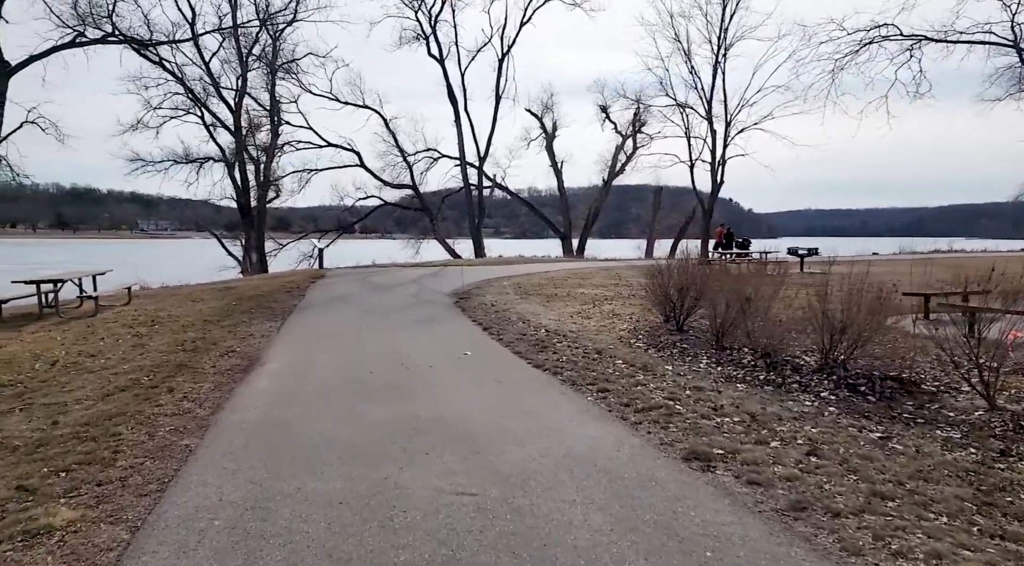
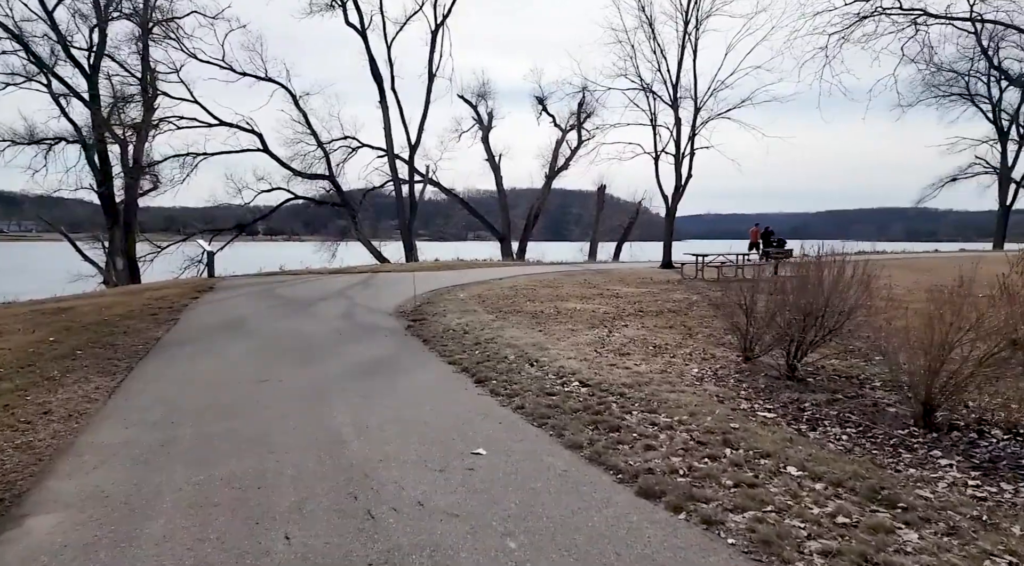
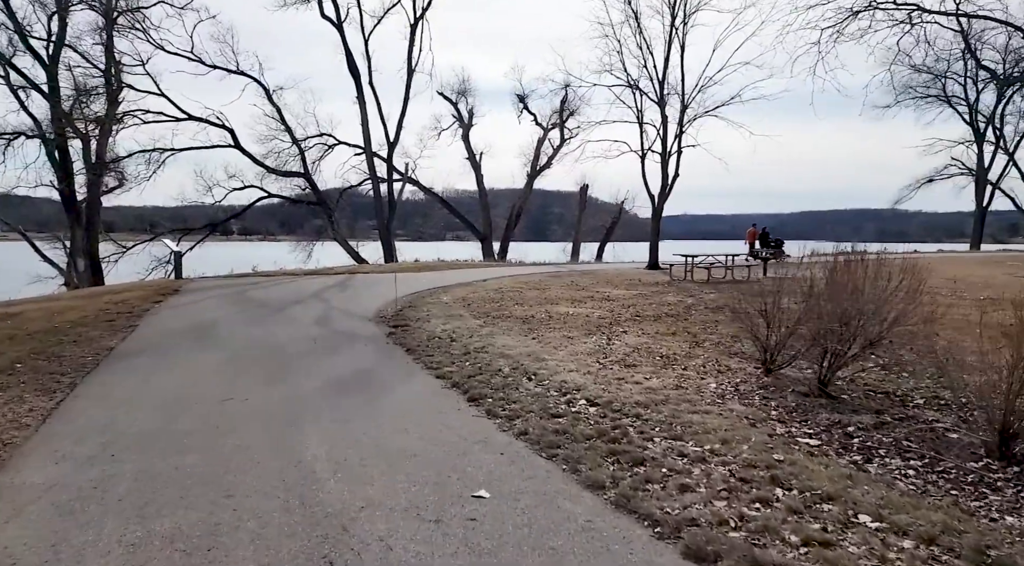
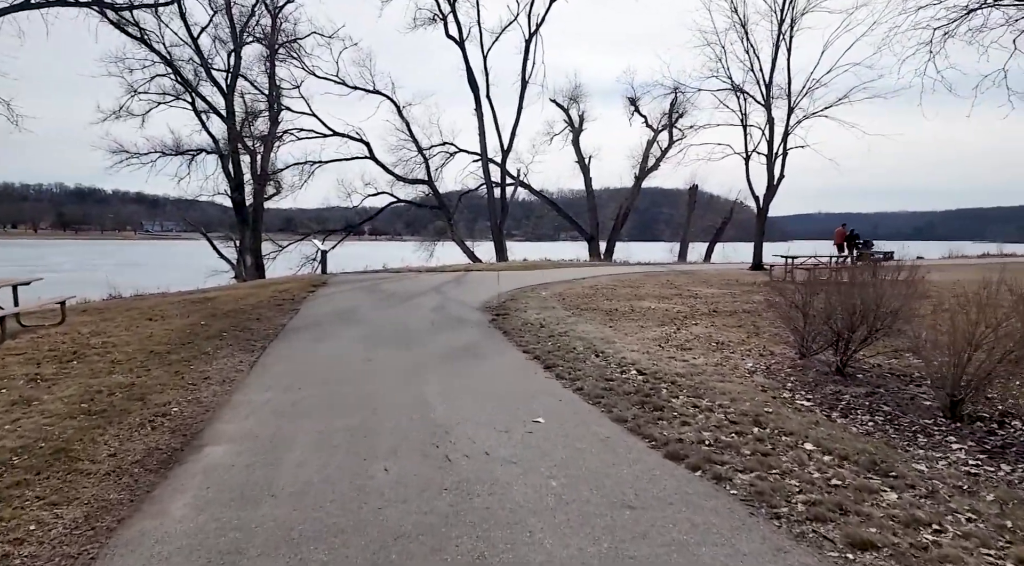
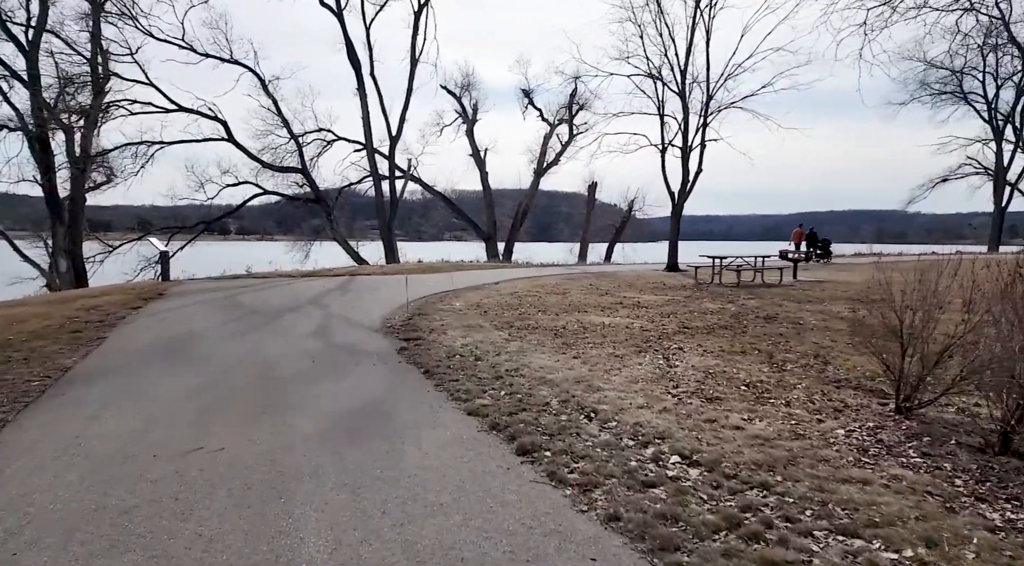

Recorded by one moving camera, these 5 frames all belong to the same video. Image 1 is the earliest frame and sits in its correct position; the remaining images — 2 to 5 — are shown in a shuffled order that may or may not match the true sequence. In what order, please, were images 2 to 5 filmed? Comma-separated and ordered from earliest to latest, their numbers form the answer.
4, 2, 3, 5
